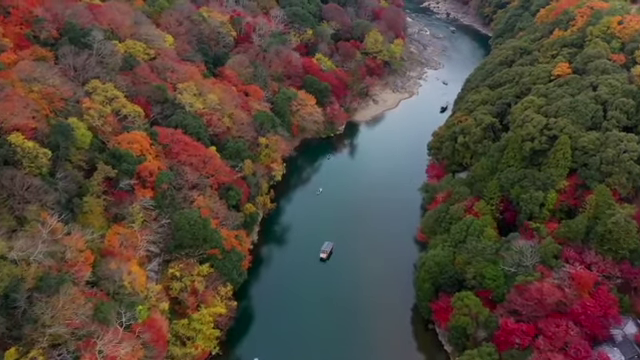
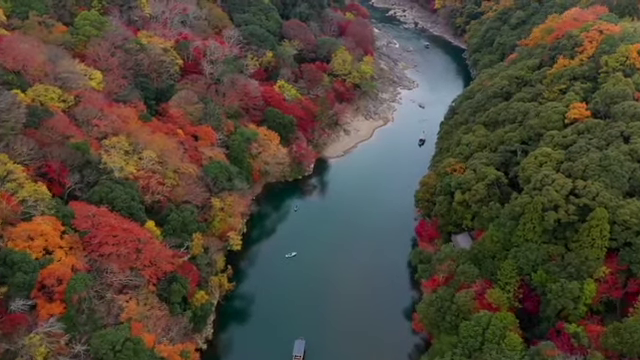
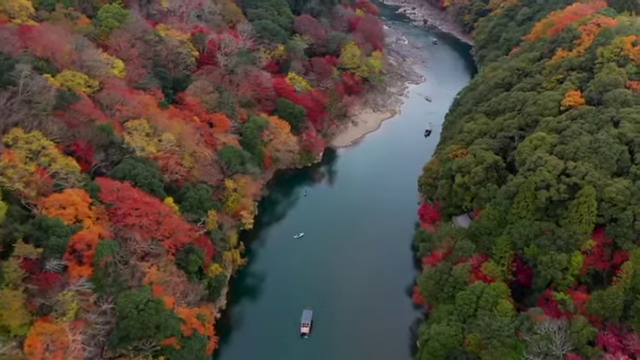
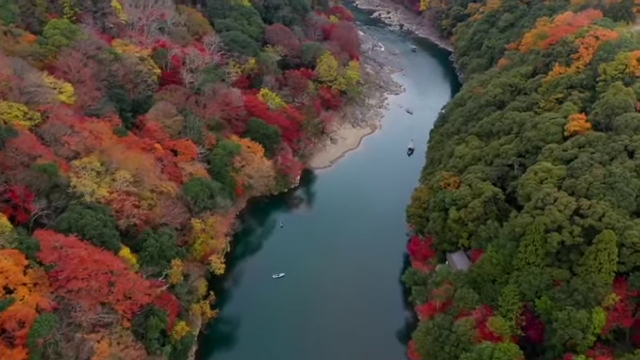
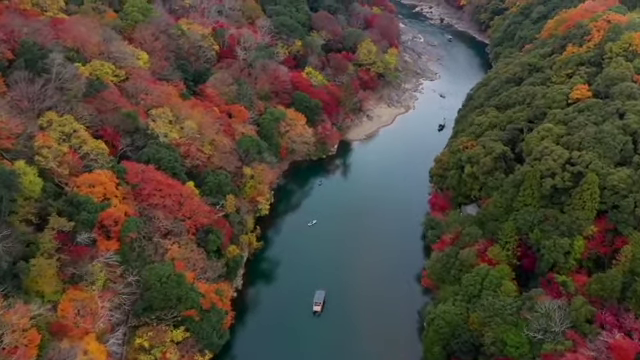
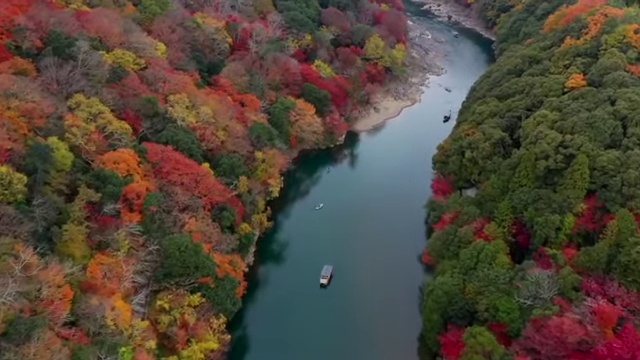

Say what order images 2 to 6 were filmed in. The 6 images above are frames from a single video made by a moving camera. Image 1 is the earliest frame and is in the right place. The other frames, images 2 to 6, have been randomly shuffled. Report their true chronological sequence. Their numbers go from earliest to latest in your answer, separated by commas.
6, 5, 3, 2, 4
